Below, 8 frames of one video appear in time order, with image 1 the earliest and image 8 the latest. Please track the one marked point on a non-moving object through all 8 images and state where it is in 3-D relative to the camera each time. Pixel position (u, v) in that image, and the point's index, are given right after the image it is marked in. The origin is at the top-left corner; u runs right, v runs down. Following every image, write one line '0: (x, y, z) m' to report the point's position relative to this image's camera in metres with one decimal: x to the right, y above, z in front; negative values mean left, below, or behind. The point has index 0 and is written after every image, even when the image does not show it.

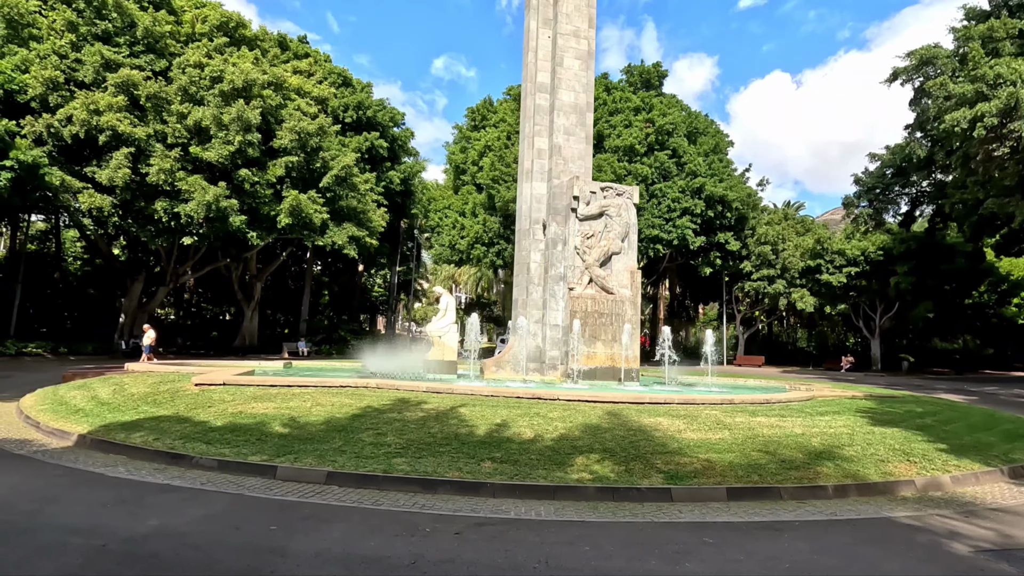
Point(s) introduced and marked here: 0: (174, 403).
0: (-5.4, -1.8, +8.6) m
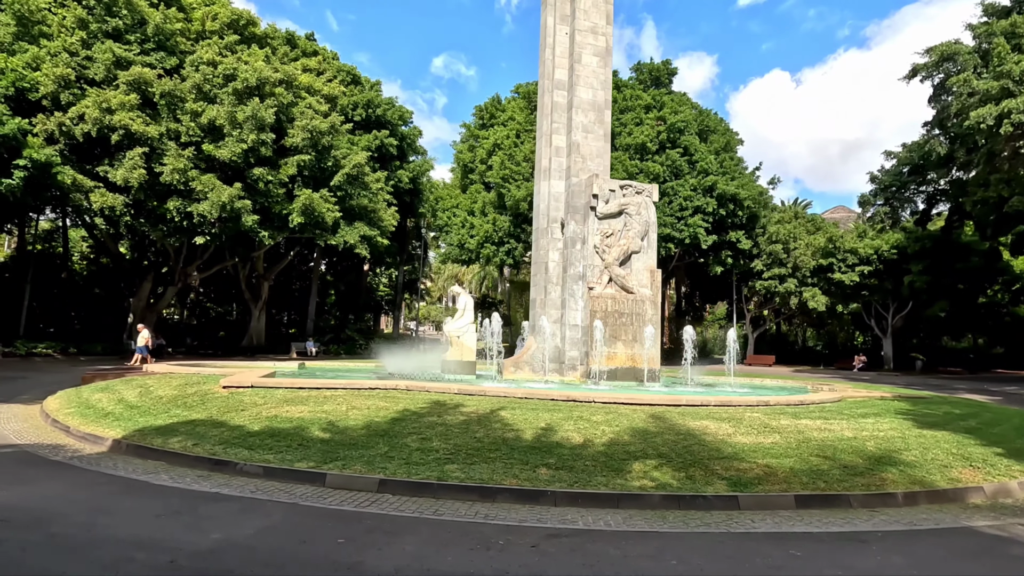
0: (-4.8, -1.9, +8.4) m
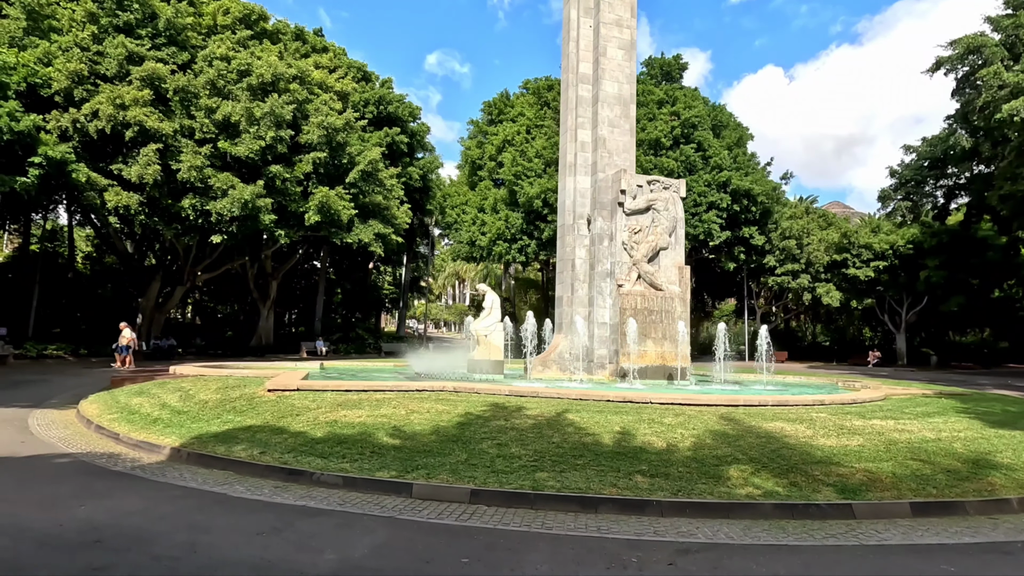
0: (-3.8, -1.9, +8.1) m
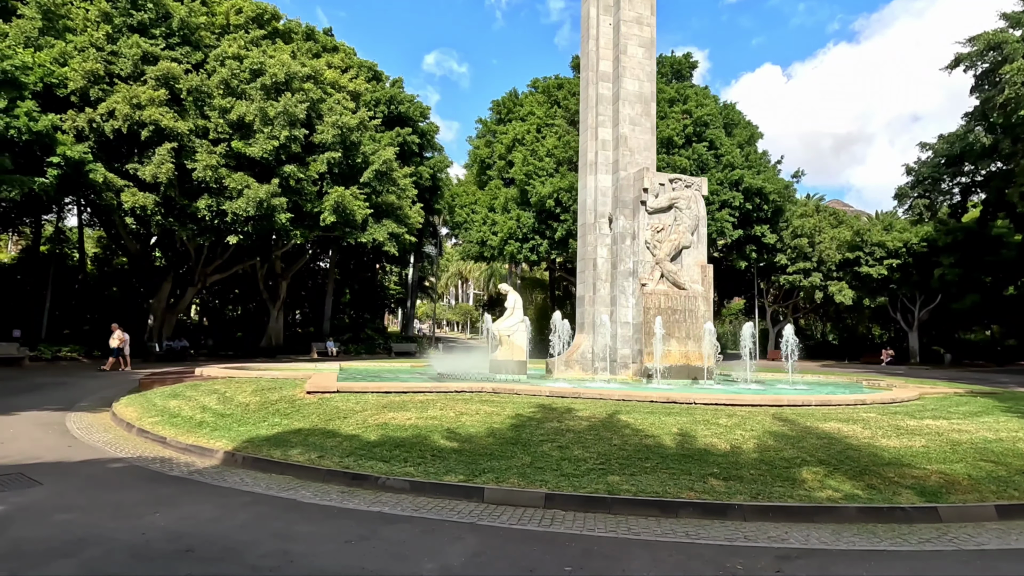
0: (-3.1, -1.9, +7.9) m
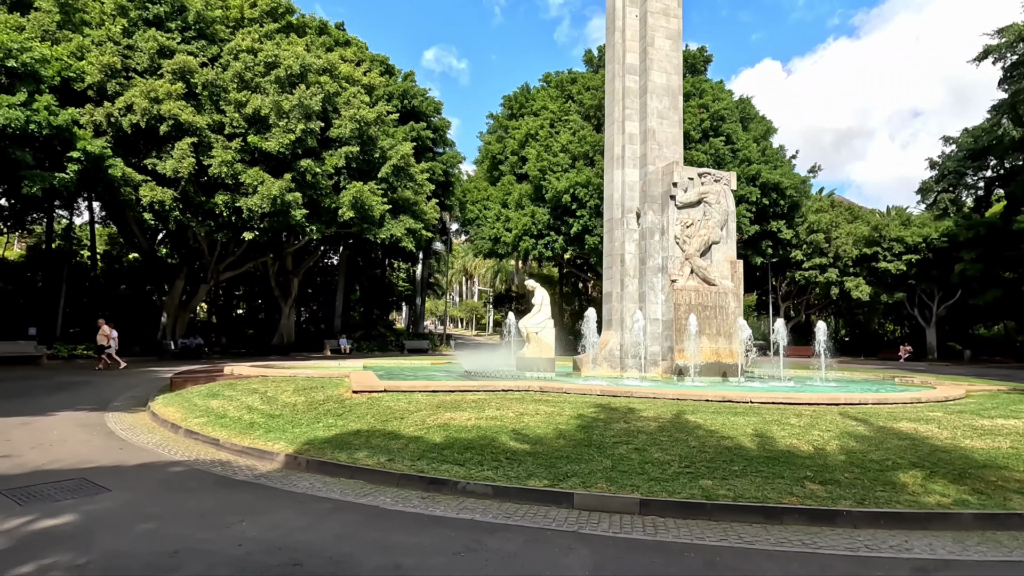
0: (-2.3, -1.8, +7.7) m
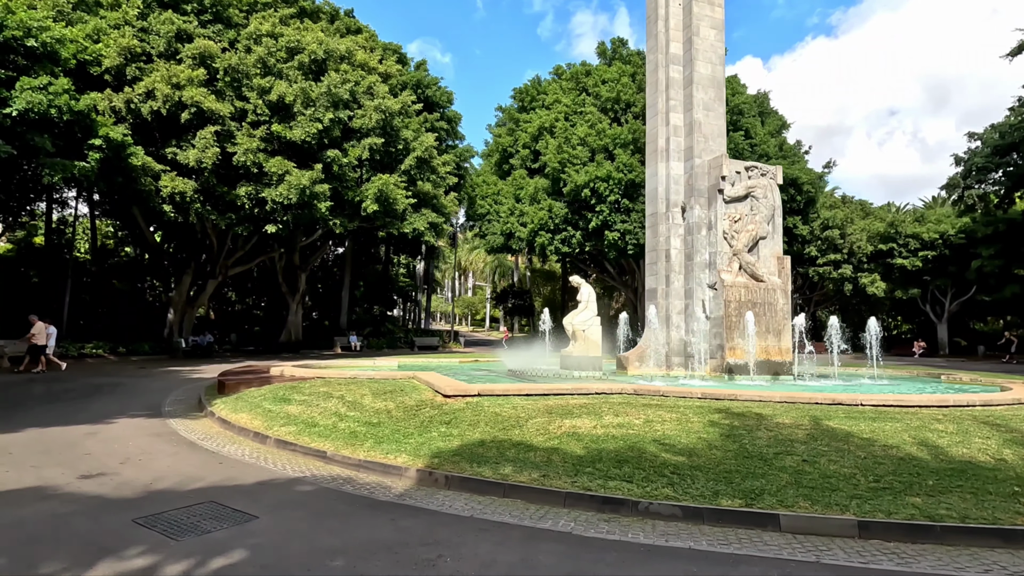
0: (-0.6, -1.8, +7.1) m
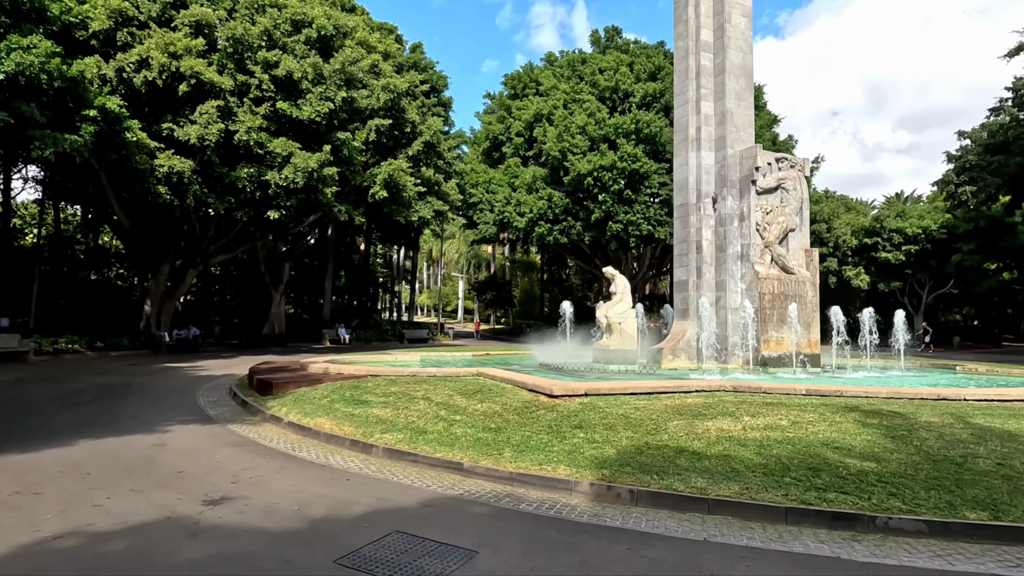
0: (+1.0, -1.7, +6.5) m
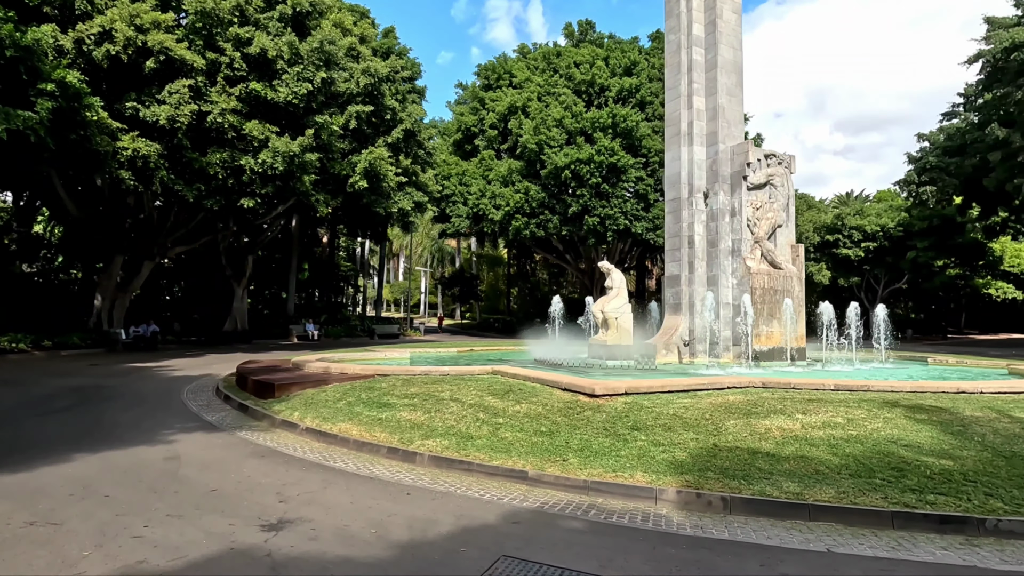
0: (+1.6, -1.6, +6.2) m
